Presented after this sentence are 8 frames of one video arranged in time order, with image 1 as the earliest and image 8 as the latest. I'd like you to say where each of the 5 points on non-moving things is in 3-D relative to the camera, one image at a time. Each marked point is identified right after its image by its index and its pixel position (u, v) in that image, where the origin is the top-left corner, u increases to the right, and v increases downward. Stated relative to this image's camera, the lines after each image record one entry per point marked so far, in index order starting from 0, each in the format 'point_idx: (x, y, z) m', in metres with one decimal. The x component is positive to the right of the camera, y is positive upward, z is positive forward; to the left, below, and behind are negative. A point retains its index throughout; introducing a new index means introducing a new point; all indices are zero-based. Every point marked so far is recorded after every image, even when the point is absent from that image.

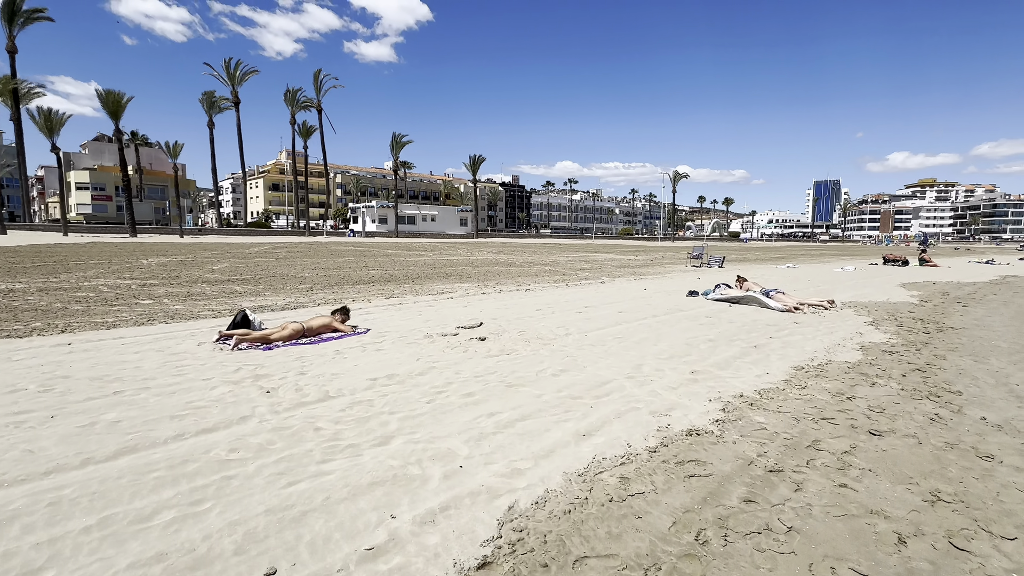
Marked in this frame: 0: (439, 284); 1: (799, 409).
0: (-2.2, +0.1, +15.5) m
1: (+2.8, -1.2, +5.0) m
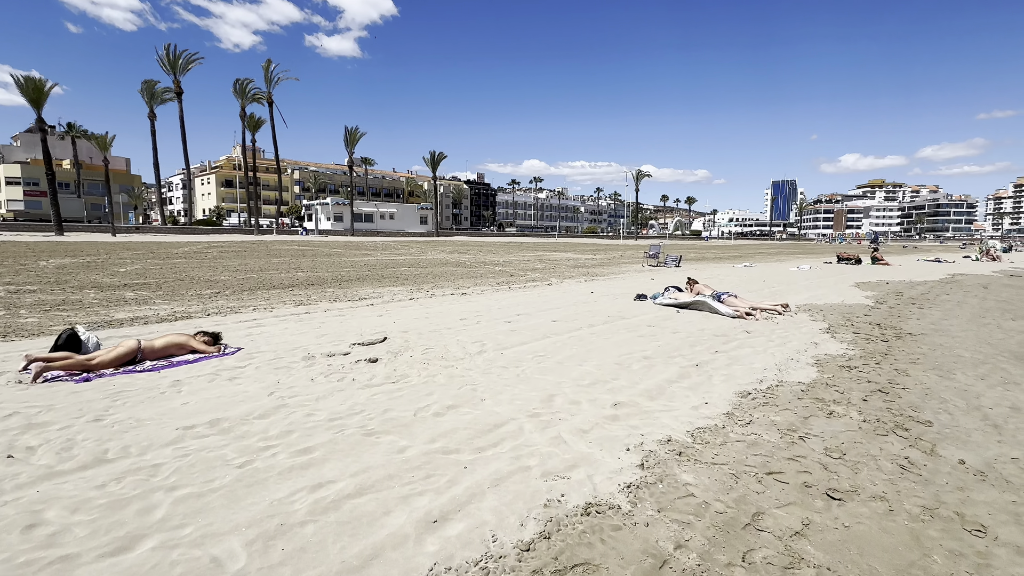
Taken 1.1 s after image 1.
0: (-3.9, 0.0, +14.1) m
1: (+1.7, -1.3, +3.9) m
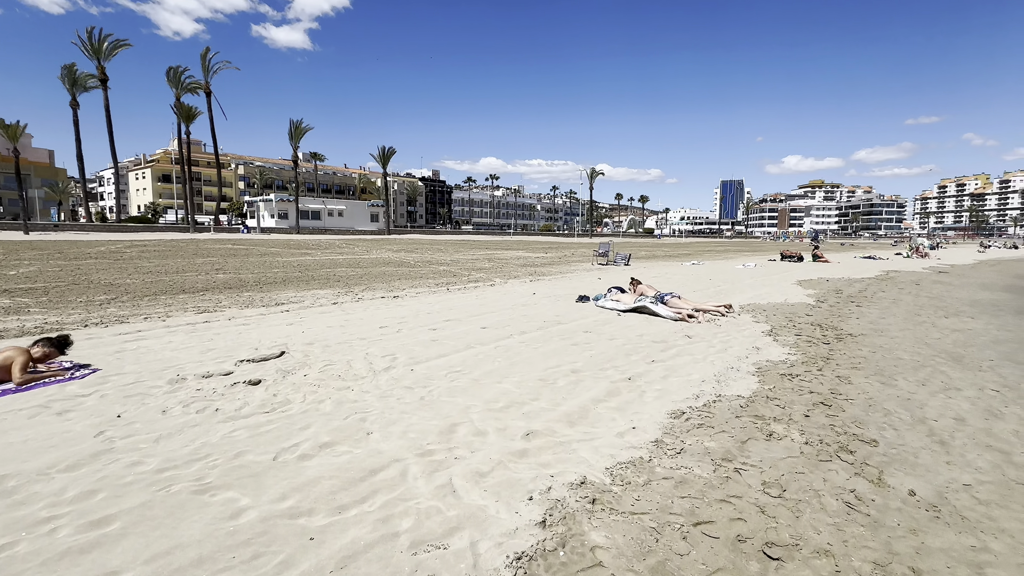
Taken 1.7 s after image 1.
0: (-5.5, 0.0, +13.0) m
1: (+1.0, -1.4, +3.2) m
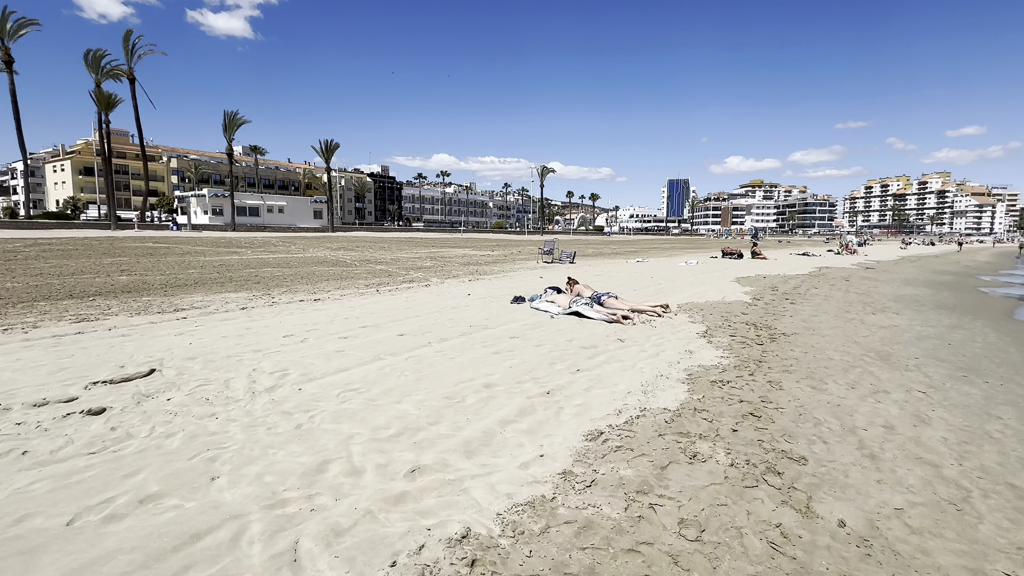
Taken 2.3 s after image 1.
0: (-7.1, -0.1, +11.8) m
1: (+0.2, -1.4, +2.7) m
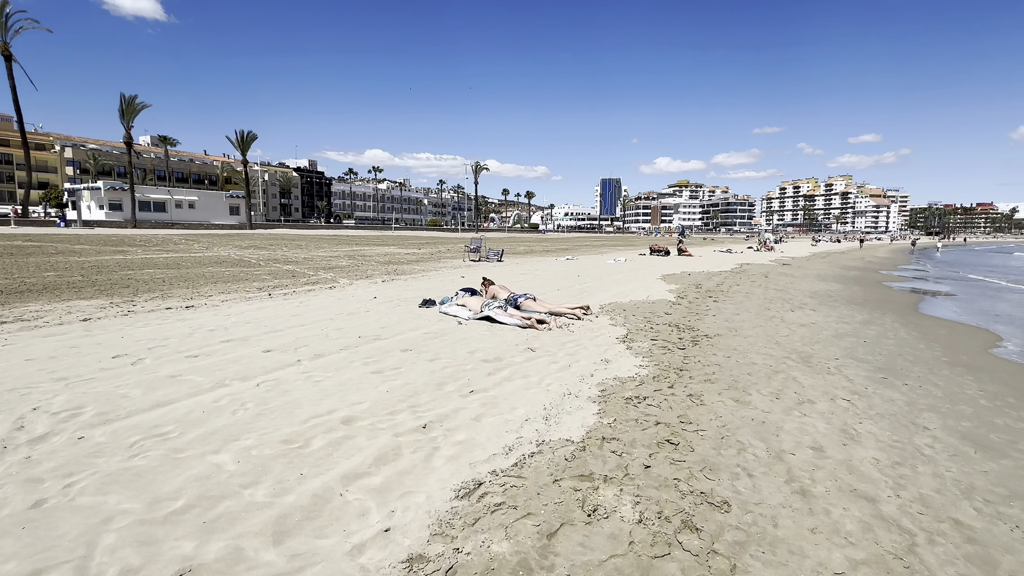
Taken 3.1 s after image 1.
0: (-8.9, -0.2, +9.8) m
1: (-0.5, -1.5, +1.7) m
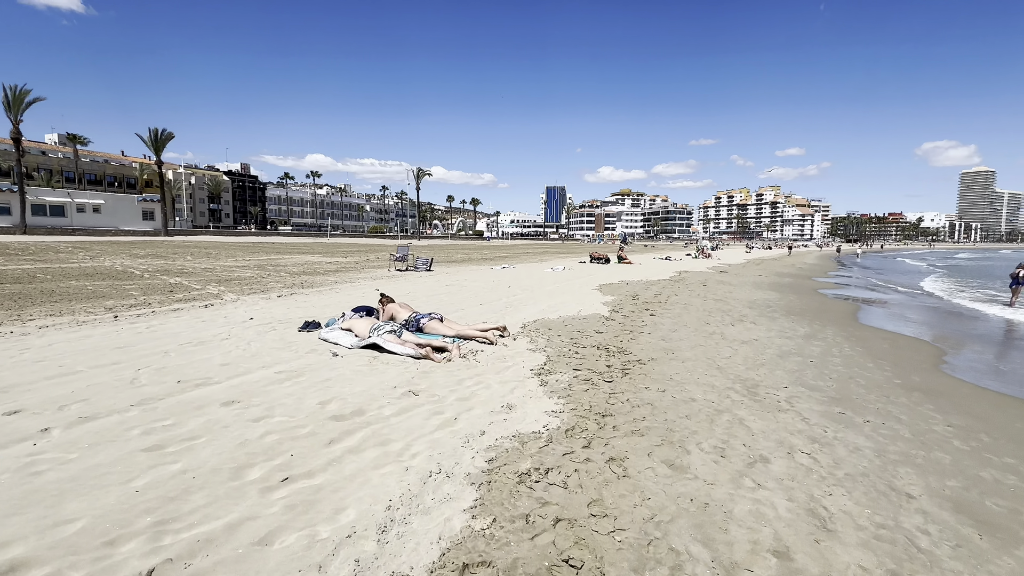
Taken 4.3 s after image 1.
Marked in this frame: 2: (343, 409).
0: (-10.4, -0.6, +7.3) m
1: (-1.2, -1.7, 0.0) m
2: (-1.5, -1.1, +4.6) m
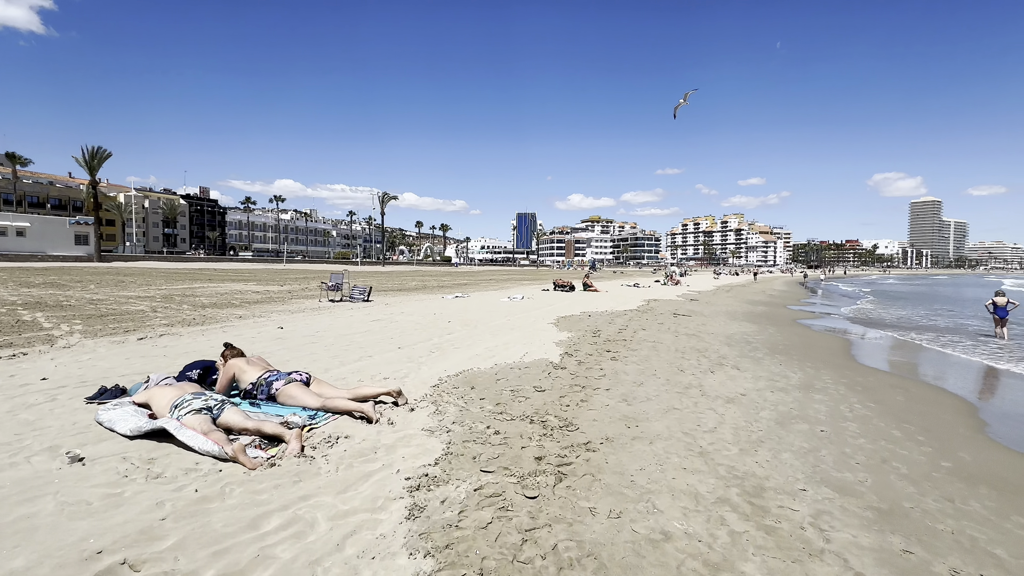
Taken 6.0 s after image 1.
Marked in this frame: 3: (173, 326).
0: (-11.5, -1.1, +4.3) m
1: (-1.9, -1.8, -2.5) m
2: (-2.4, -1.4, +2.0) m
3: (-7.8, -0.8, +11.7) m
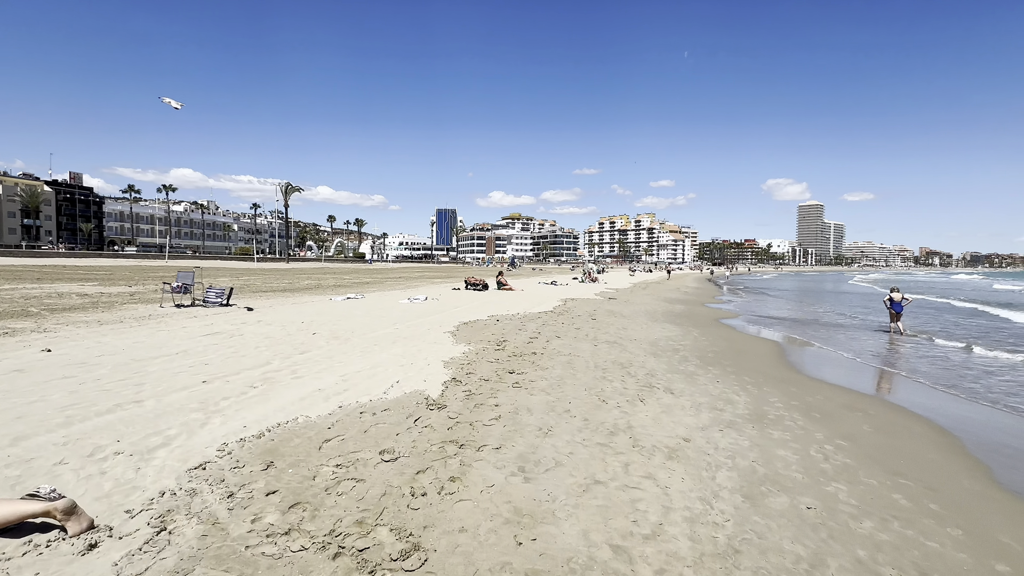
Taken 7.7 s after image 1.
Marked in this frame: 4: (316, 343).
0: (-12.4, -1.3, -0.1) m
1: (-1.9, -1.9, -5.4) m
2: (-3.1, -1.5, -0.9) m
3: (-9.9, -0.9, +7.8) m
4: (-3.7, -1.0, +9.6) m
